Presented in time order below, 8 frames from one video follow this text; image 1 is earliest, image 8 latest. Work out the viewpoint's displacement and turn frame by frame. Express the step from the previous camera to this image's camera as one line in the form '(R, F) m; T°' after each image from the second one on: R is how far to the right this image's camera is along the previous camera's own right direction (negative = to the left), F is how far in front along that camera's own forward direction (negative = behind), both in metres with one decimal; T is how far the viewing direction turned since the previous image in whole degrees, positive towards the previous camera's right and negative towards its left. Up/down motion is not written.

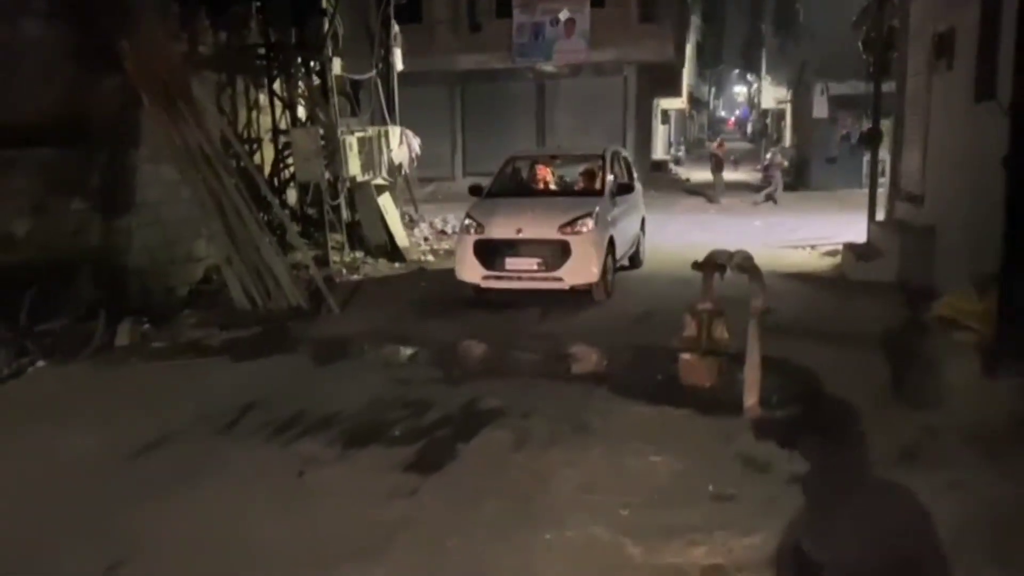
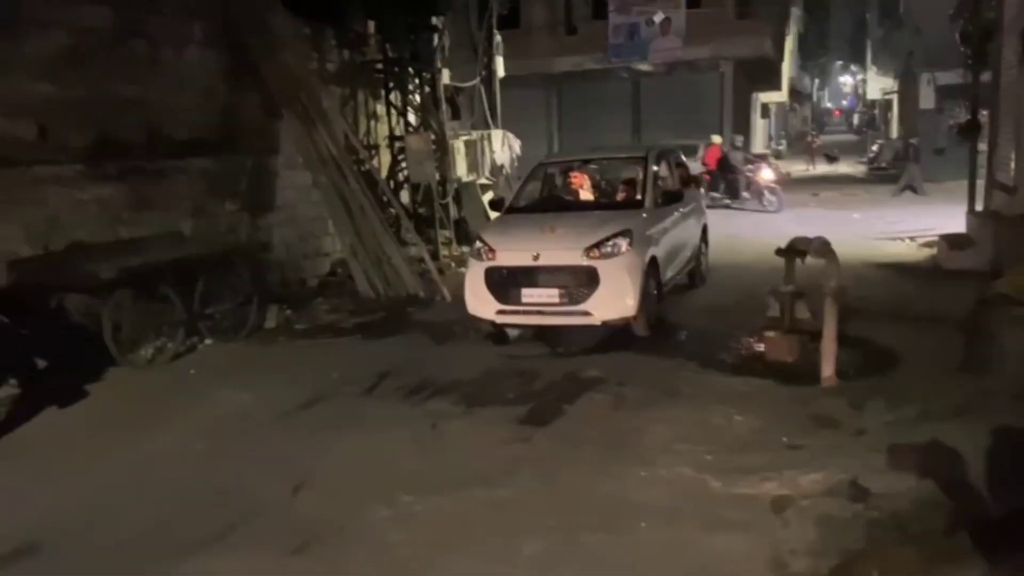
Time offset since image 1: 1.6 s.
(0.0, -0.8) m; -7°
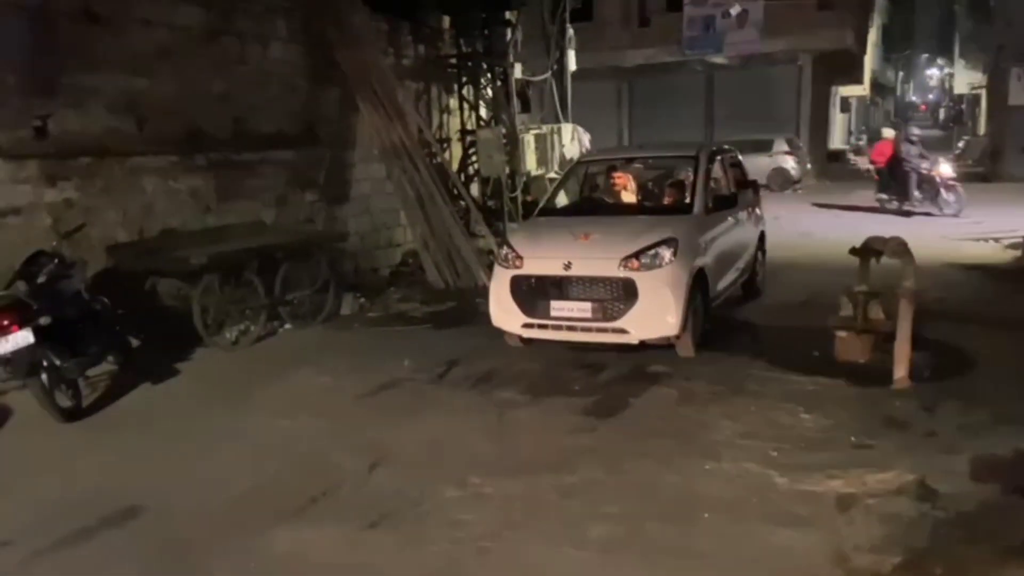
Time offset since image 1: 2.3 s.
(0.0, -0.1) m; -5°
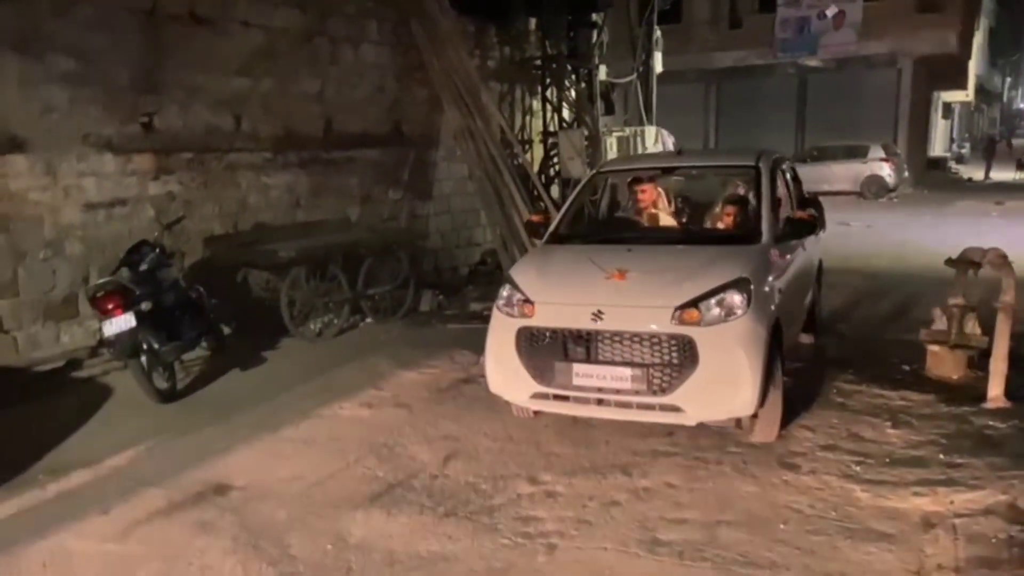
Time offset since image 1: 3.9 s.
(0.0, 0.0) m; -6°
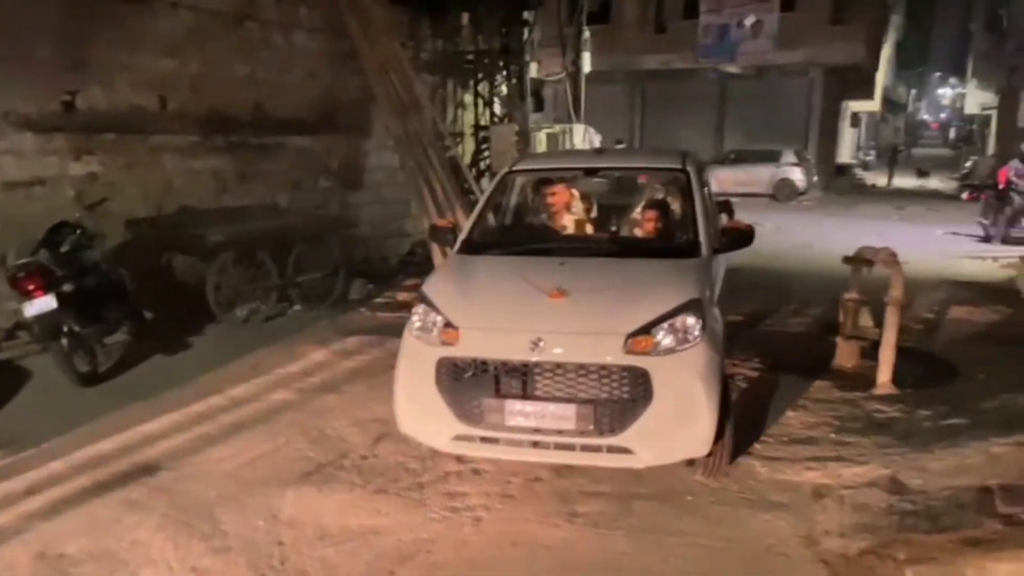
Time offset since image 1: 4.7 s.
(0.0, -0.2) m; +5°
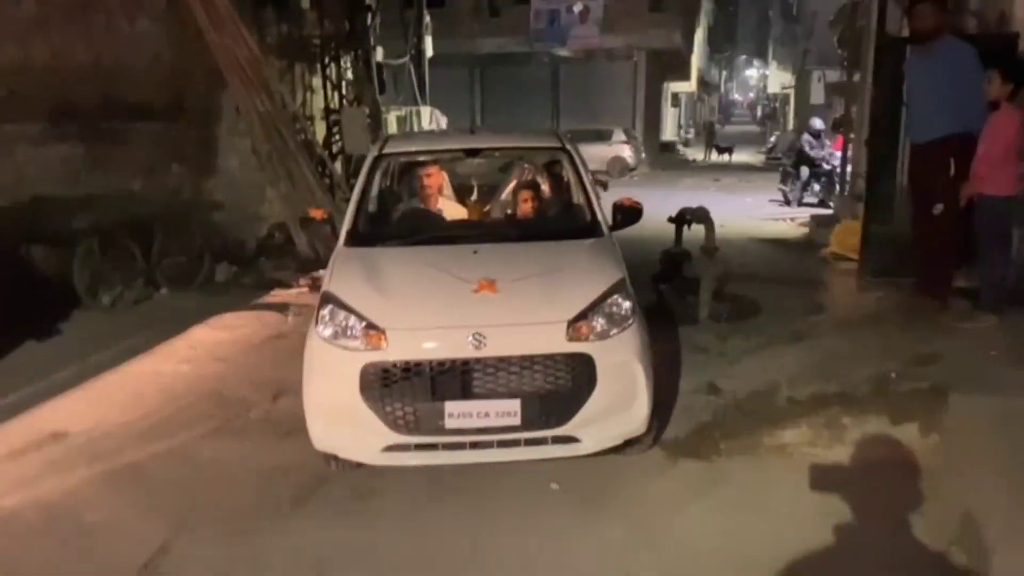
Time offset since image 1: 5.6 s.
(-0.3, -0.7) m; +11°
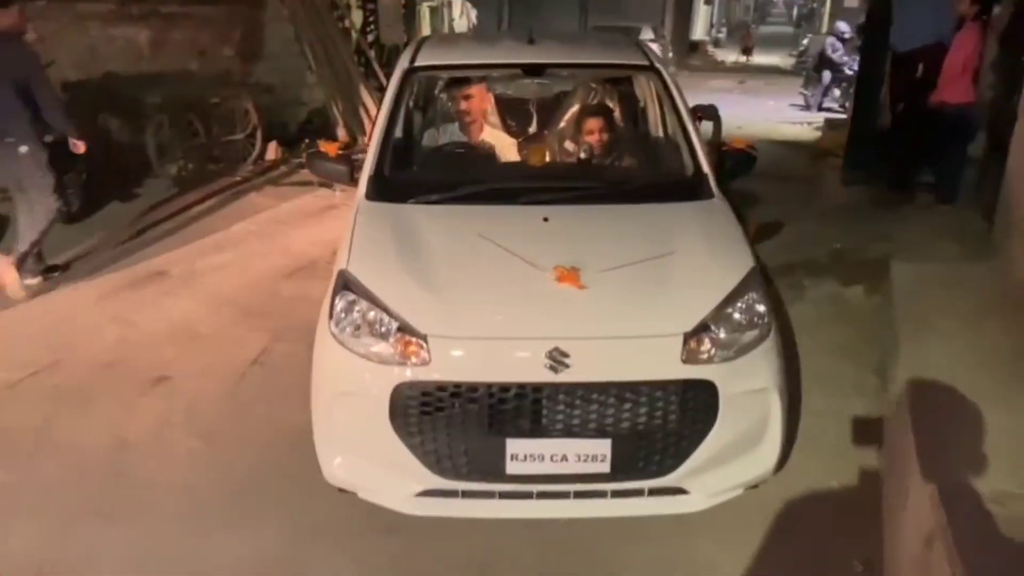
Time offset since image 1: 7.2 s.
(0.0, -1.0) m; -1°
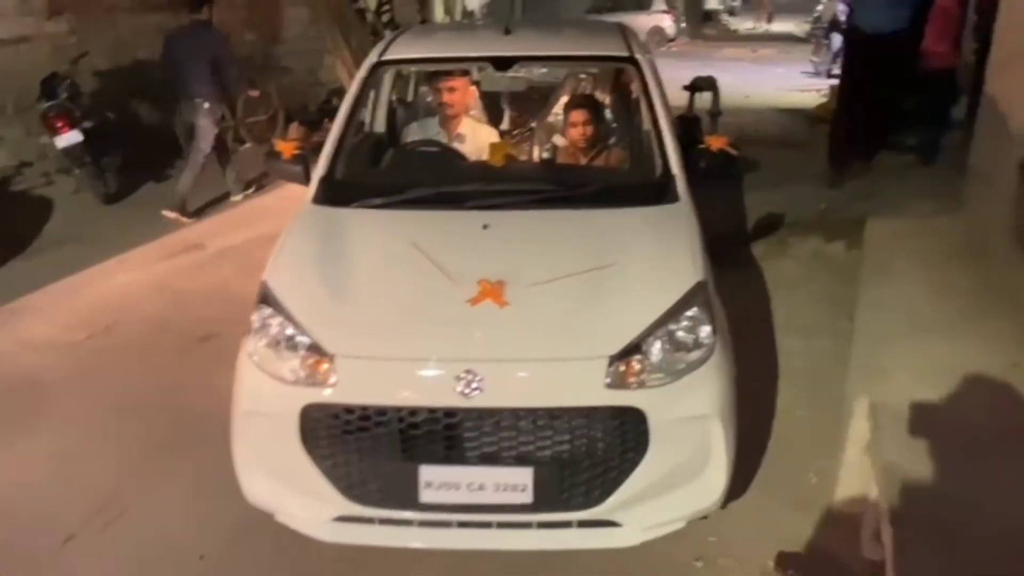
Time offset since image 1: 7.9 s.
(+0.1, -0.5) m; -2°
